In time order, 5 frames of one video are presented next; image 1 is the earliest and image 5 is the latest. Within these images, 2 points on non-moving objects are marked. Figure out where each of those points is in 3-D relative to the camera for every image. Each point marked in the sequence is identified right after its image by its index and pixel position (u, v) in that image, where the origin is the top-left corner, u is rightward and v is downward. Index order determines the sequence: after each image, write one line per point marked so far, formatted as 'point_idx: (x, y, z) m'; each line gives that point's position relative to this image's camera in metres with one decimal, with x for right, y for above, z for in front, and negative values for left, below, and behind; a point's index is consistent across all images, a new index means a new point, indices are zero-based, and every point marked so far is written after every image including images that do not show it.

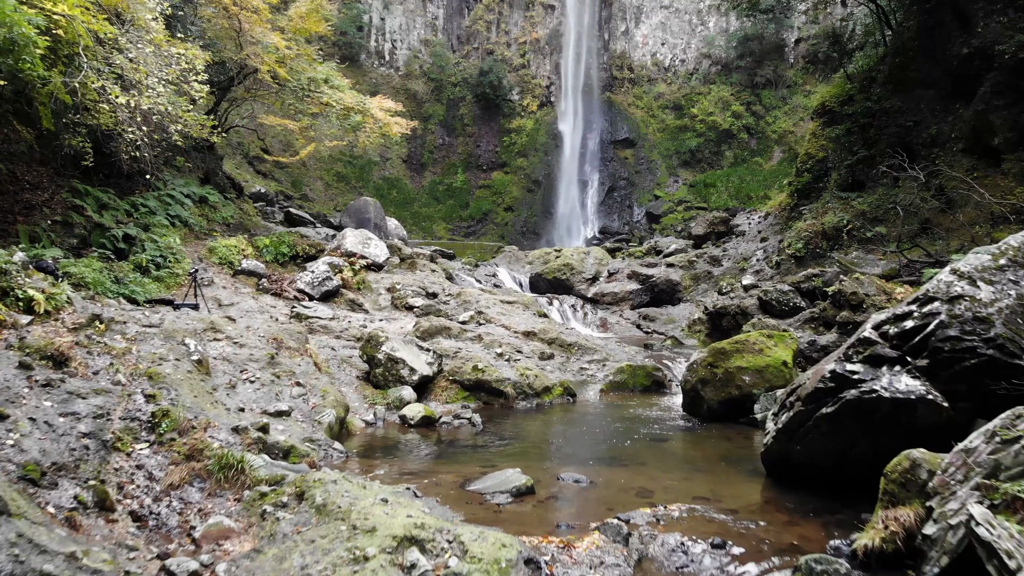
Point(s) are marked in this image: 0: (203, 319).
0: (-2.3, -0.2, +5.9) m
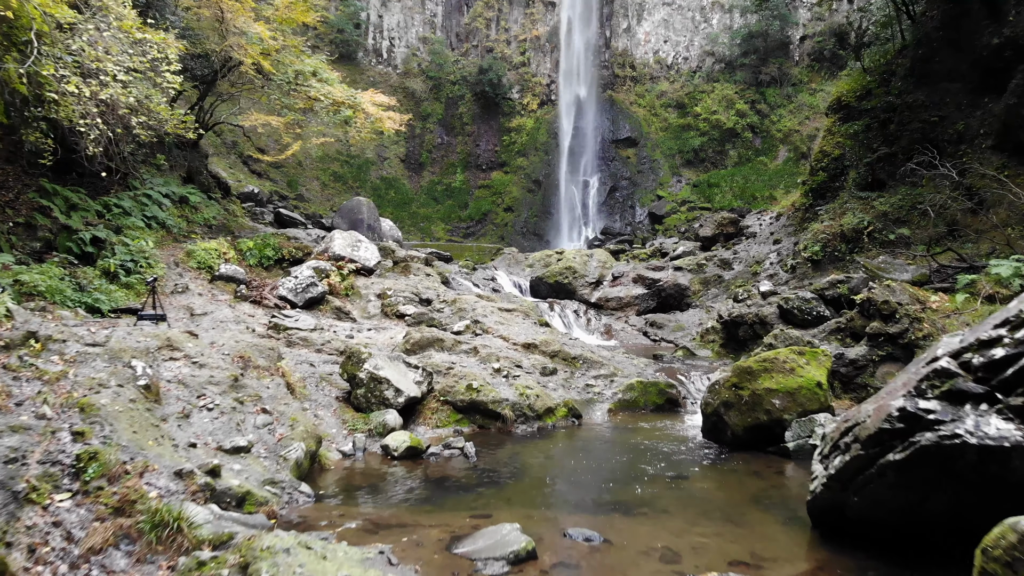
0: (-2.3, -0.3, +5.2) m
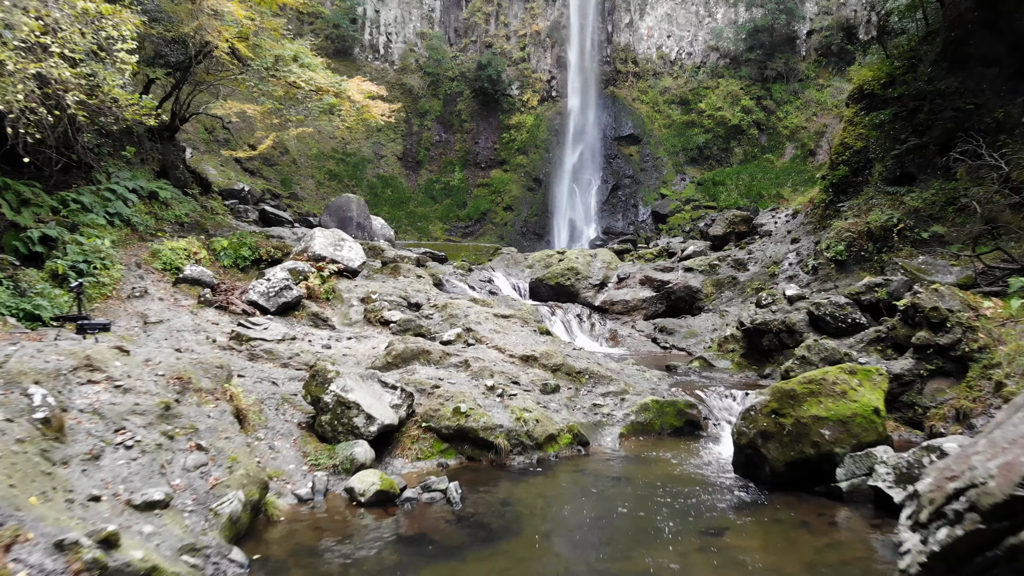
0: (-2.3, -0.3, +4.3) m
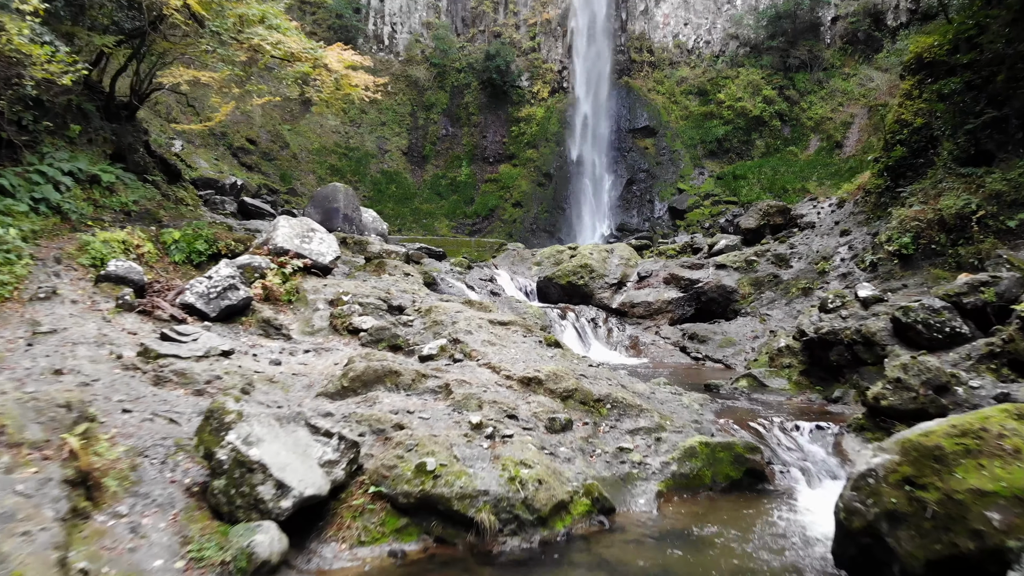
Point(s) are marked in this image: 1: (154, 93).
0: (-2.3, -0.3, +2.8) m
1: (-4.8, +2.6, +11.0) m
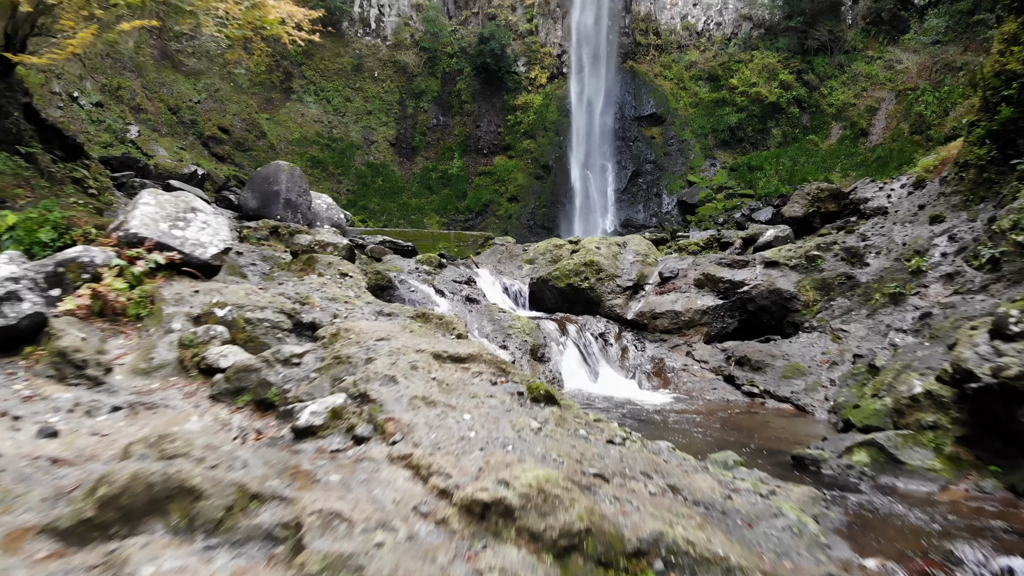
0: (-2.5, -0.4, +0.2) m
1: (-5.0, +2.6, +8.5) m
